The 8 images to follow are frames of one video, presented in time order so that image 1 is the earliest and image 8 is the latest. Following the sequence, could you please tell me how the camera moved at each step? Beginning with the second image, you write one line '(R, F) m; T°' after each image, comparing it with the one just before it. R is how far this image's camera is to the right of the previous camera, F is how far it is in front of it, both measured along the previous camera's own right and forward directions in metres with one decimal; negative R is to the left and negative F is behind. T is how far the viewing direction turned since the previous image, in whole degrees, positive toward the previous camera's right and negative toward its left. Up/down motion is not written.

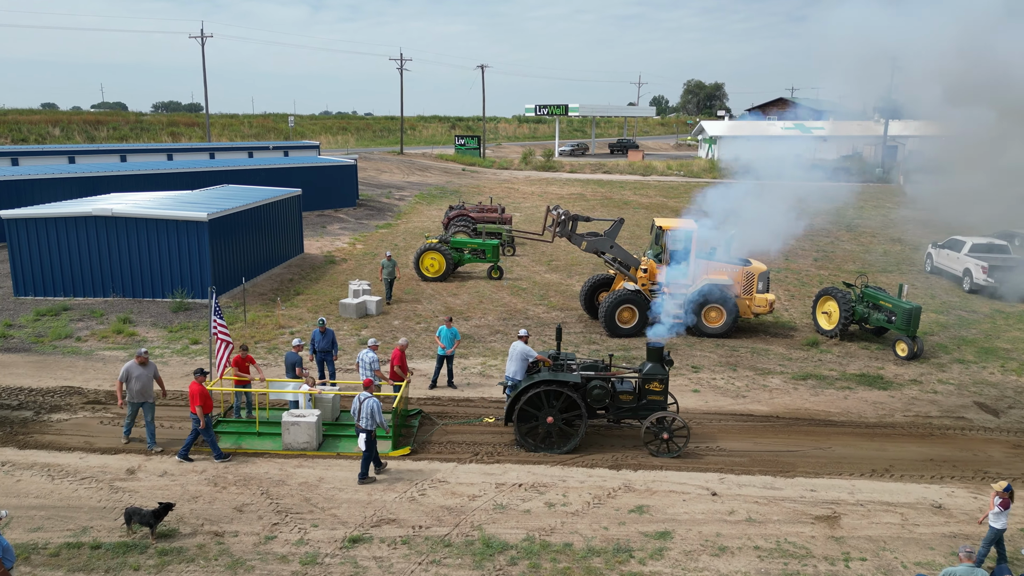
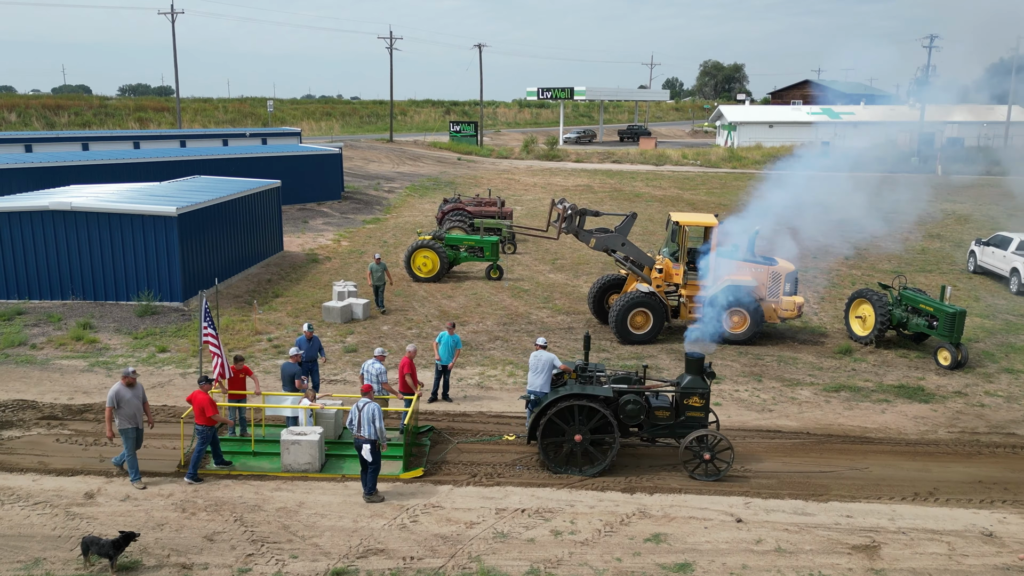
(-0.1, +1.6) m; 0°
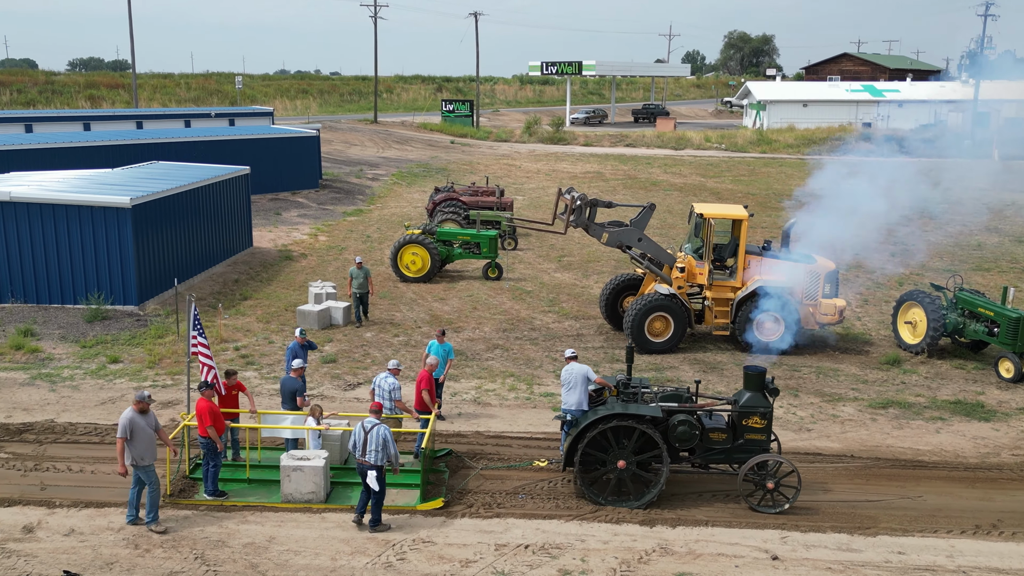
(-0.1, +1.9) m; 0°
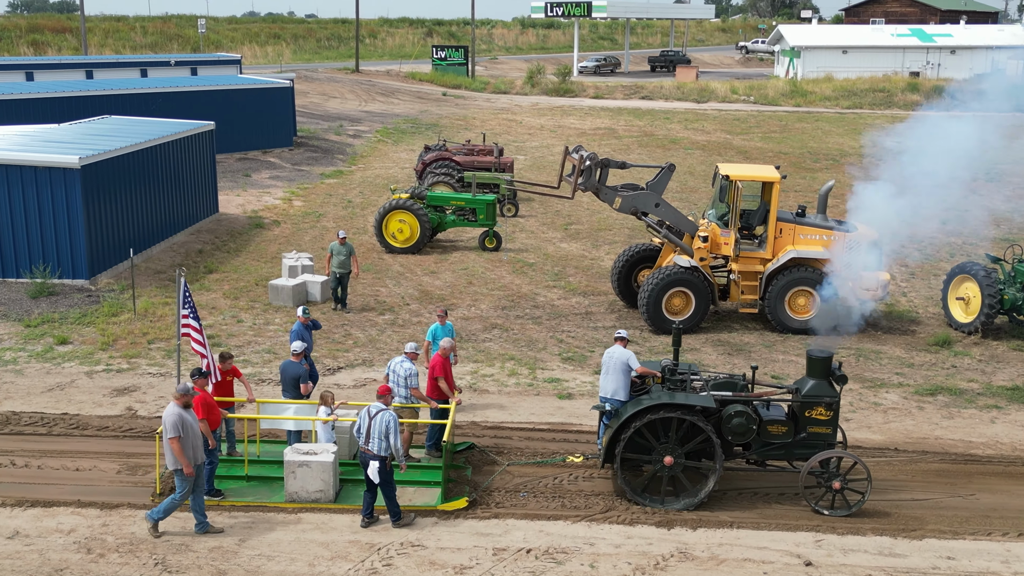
(-0.1, +1.6) m; 0°
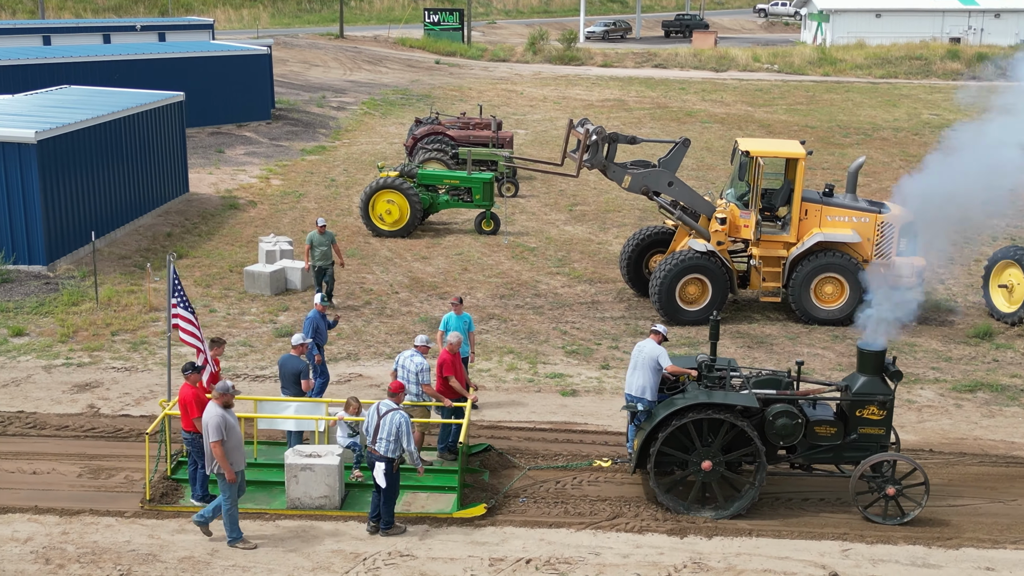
(0.0, +1.1) m; 0°
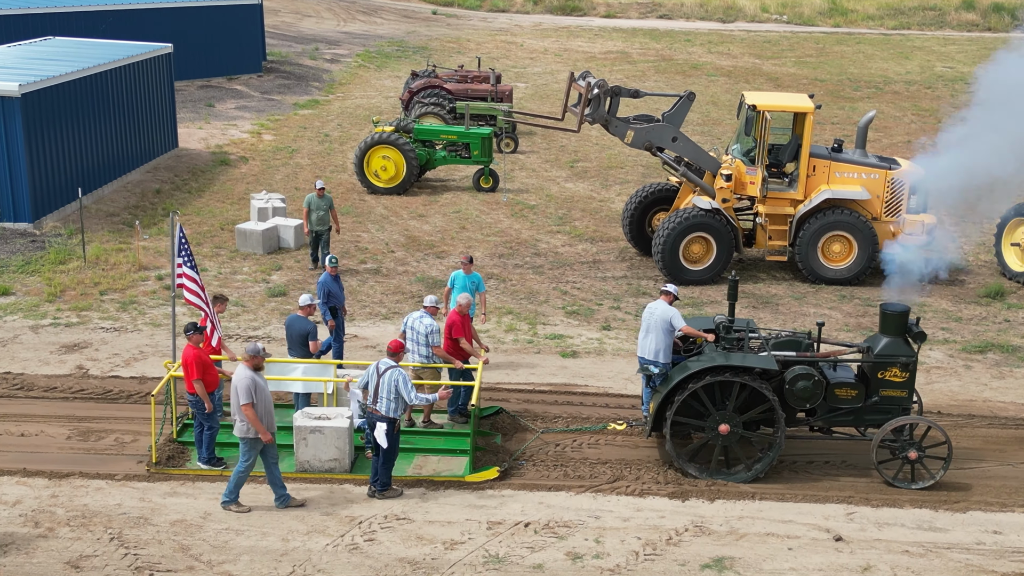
(0.0, +0.3) m; 0°
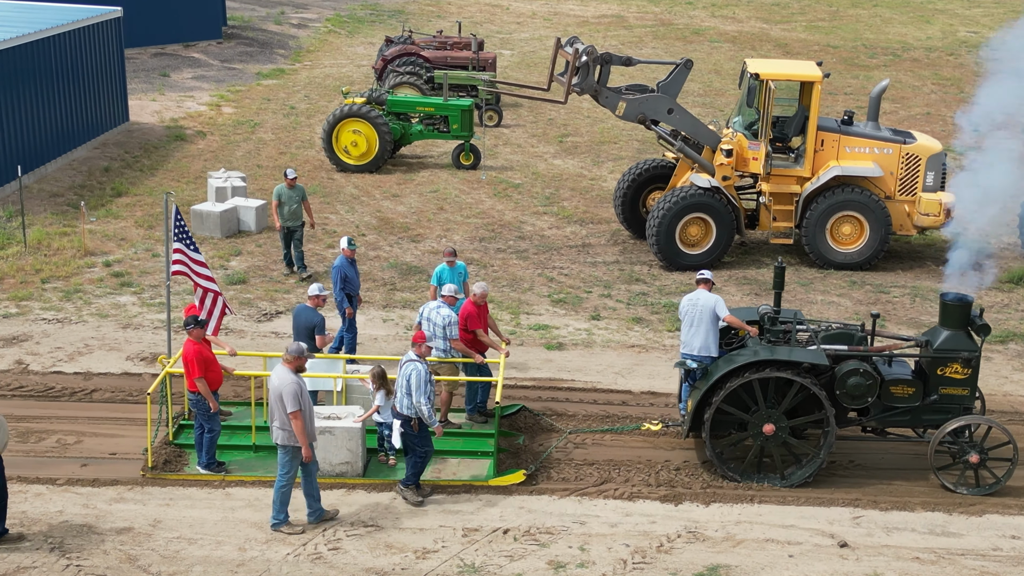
(+0.1, +0.9) m; 0°
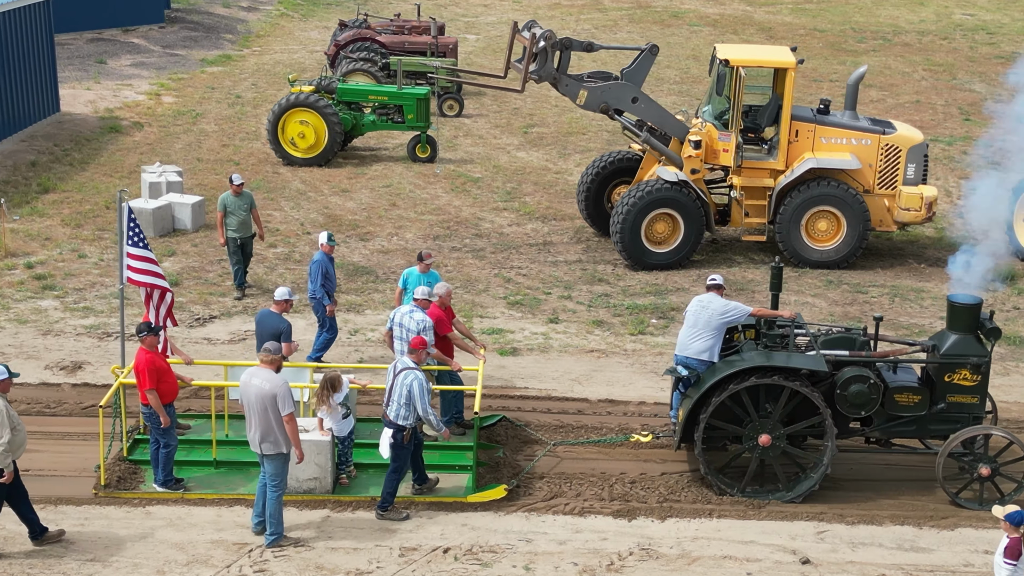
(+0.4, +0.6) m; 0°
